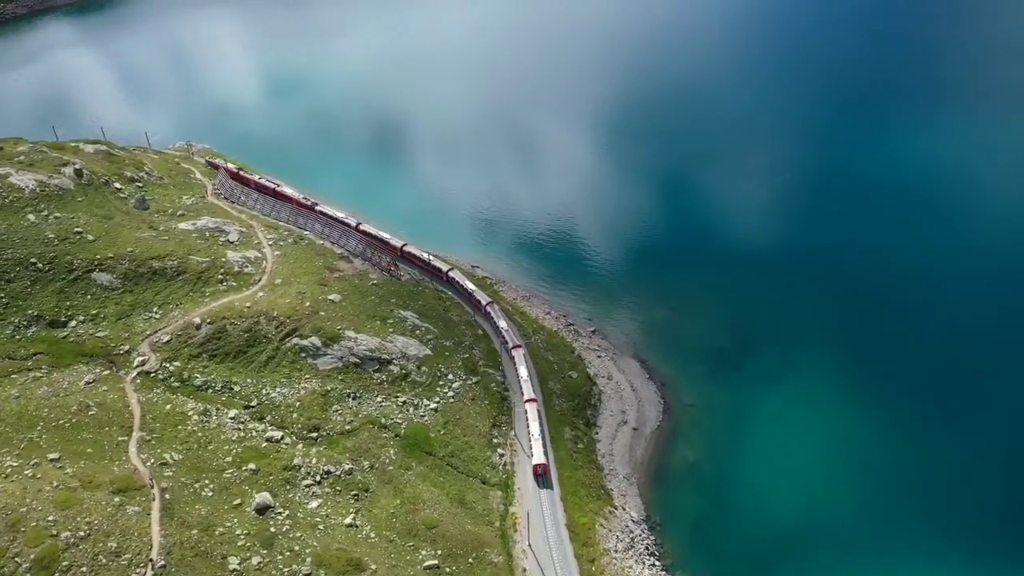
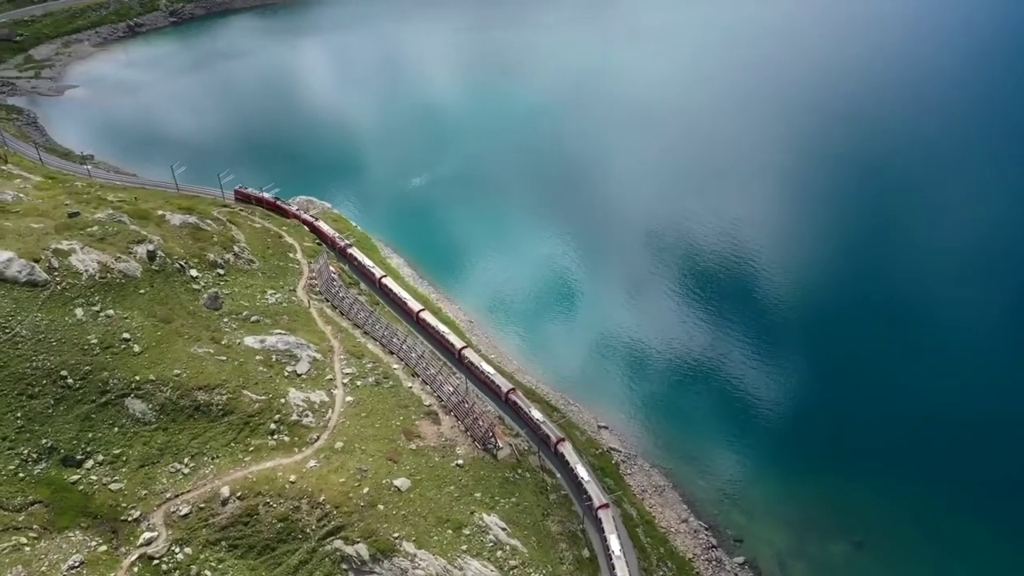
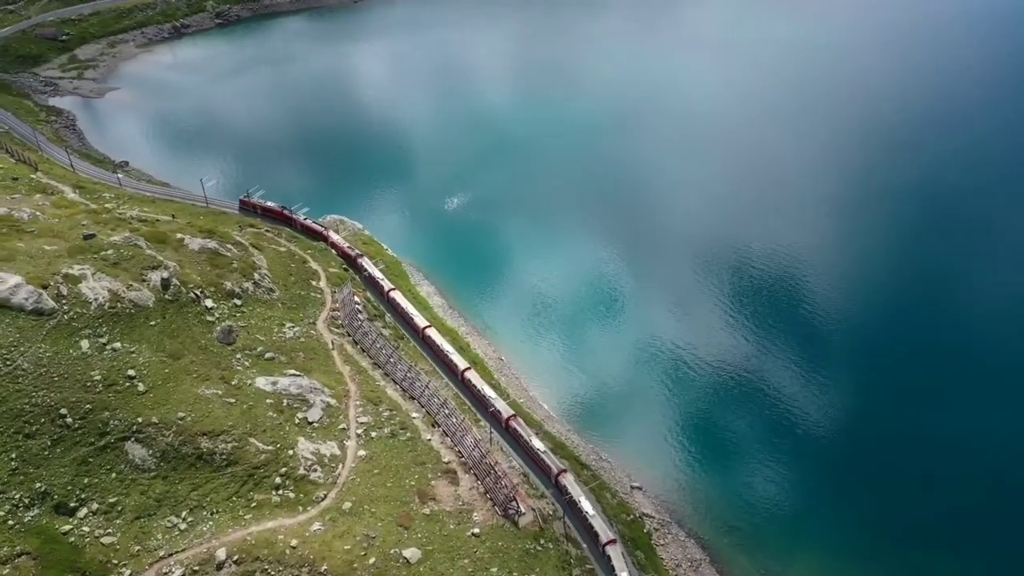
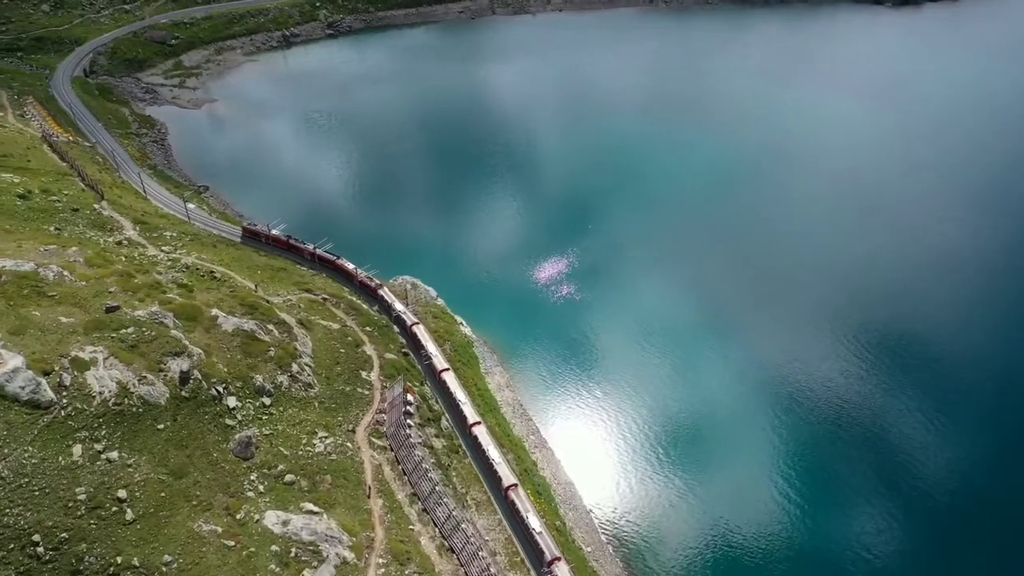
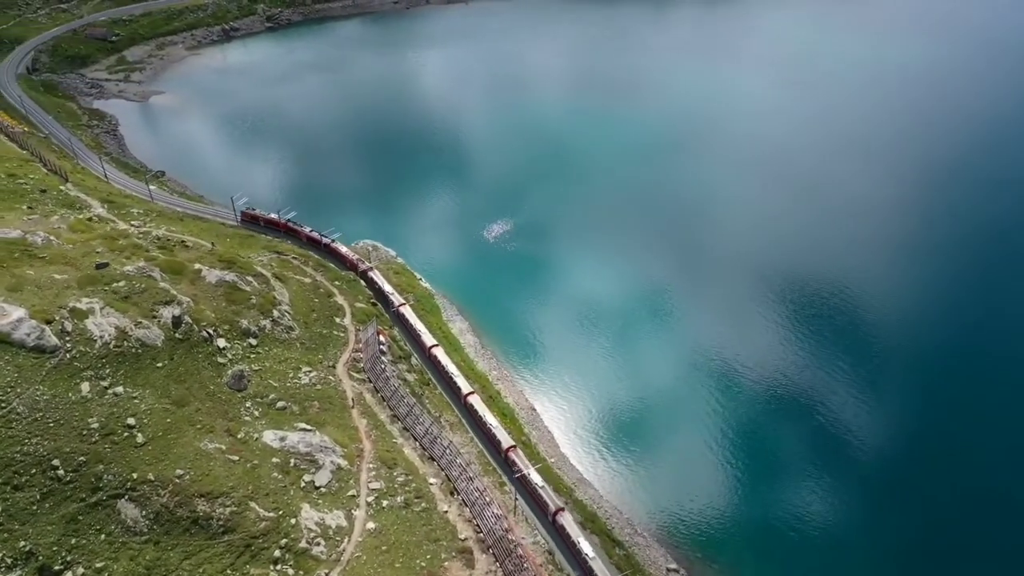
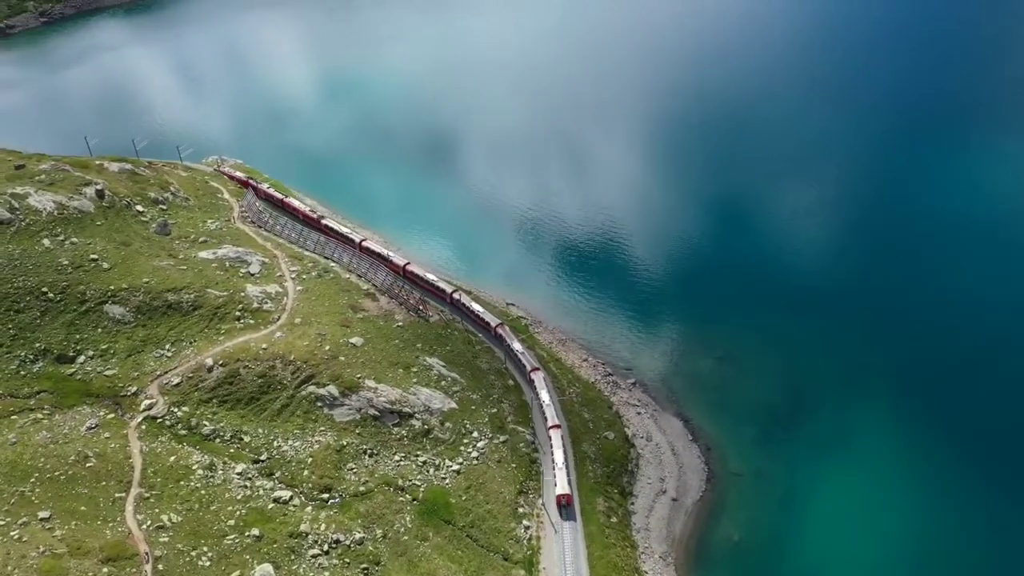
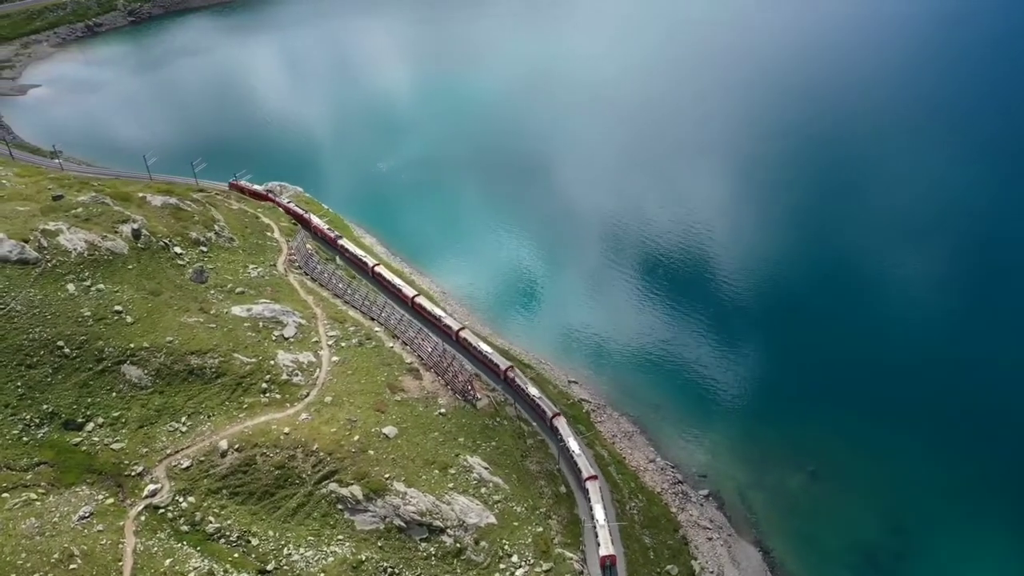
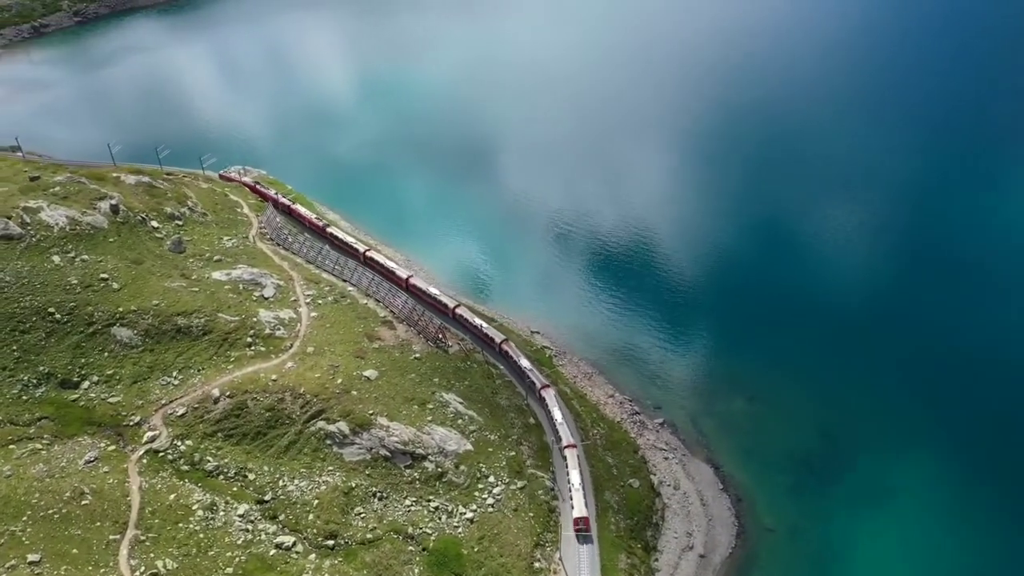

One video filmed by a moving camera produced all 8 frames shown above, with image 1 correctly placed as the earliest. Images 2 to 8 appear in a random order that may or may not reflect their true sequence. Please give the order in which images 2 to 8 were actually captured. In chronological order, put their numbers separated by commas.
6, 8, 7, 2, 3, 5, 4
